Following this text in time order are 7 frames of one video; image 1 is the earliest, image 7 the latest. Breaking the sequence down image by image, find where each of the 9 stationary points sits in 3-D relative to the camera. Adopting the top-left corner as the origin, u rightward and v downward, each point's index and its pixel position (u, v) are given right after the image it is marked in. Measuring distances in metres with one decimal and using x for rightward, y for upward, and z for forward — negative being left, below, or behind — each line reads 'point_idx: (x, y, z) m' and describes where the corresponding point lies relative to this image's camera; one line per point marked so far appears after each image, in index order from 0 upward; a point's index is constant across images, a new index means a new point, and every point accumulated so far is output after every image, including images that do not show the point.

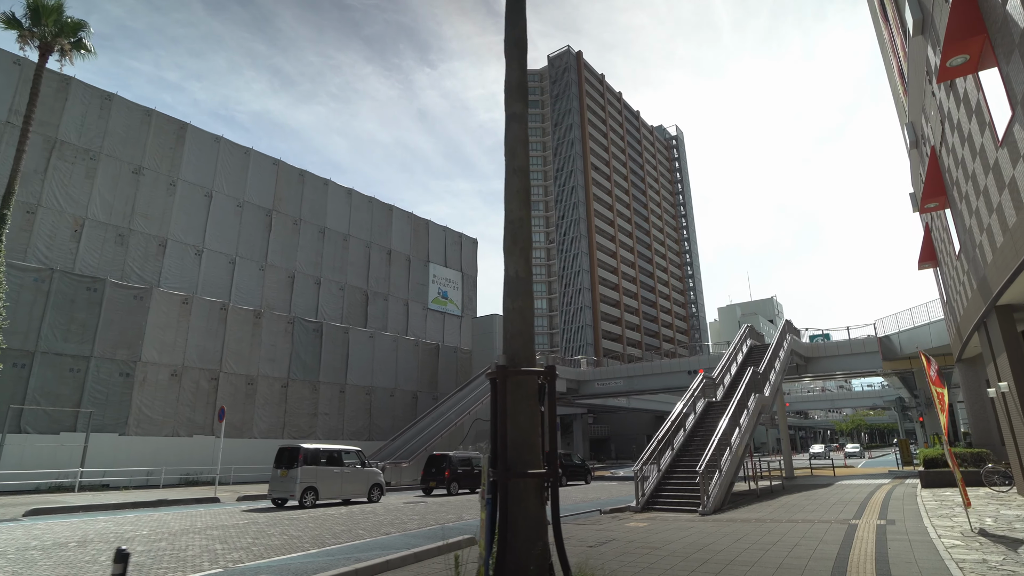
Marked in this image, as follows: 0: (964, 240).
0: (+10.3, +1.1, +12.8) m
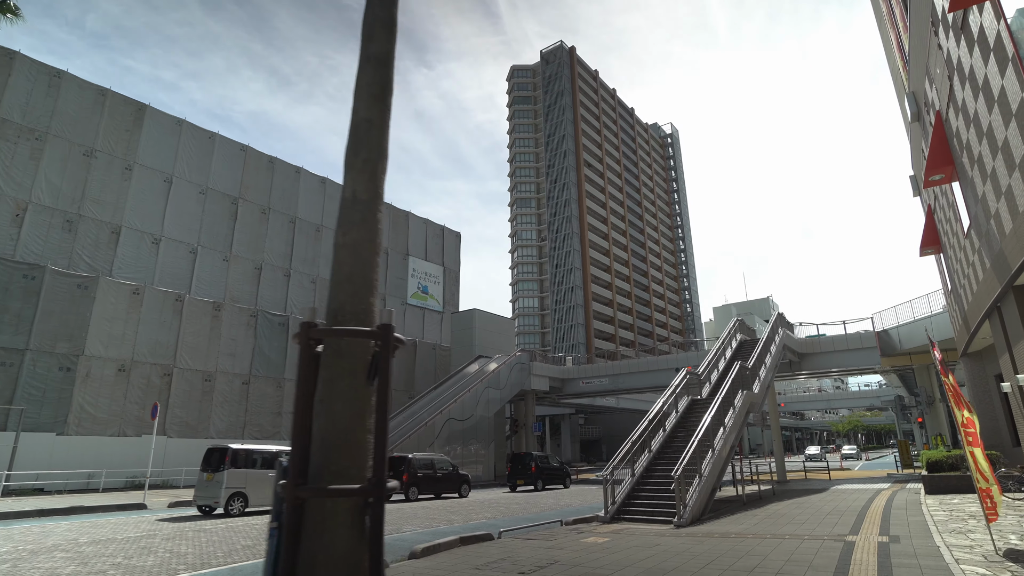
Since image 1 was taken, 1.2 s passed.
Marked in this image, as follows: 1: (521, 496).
0: (+9.3, +1.5, +11.3) m
1: (+0.3, -7.2, +19.4) m
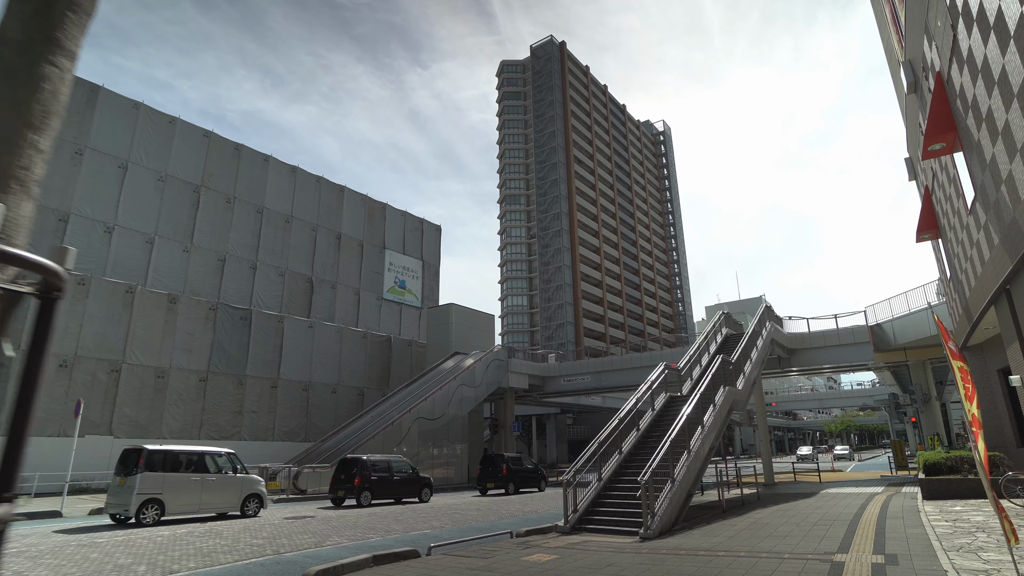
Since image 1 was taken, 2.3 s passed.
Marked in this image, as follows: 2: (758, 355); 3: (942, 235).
0: (+8.3, +1.9, +10.0) m
1: (-0.8, -6.8, +18.0) m
2: (+8.3, -2.3, +18.9) m
3: (+12.0, +1.5, +15.7) m
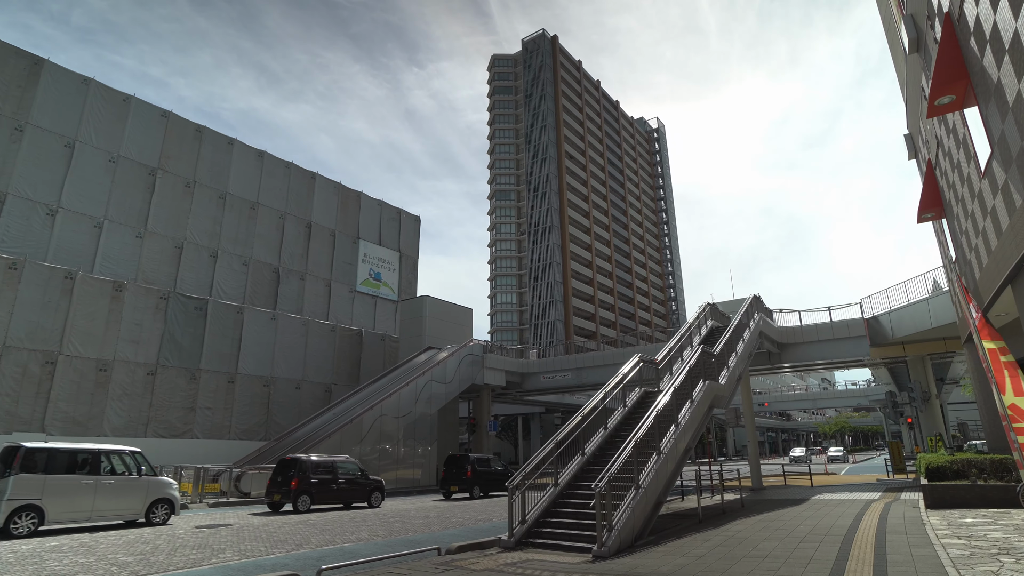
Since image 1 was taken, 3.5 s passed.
0: (+7.3, +2.3, +8.4) m
1: (-1.9, -6.4, +16.4) m
2: (+7.2, -1.9, +17.3) m
3: (+11.0, +1.9, +14.1) m
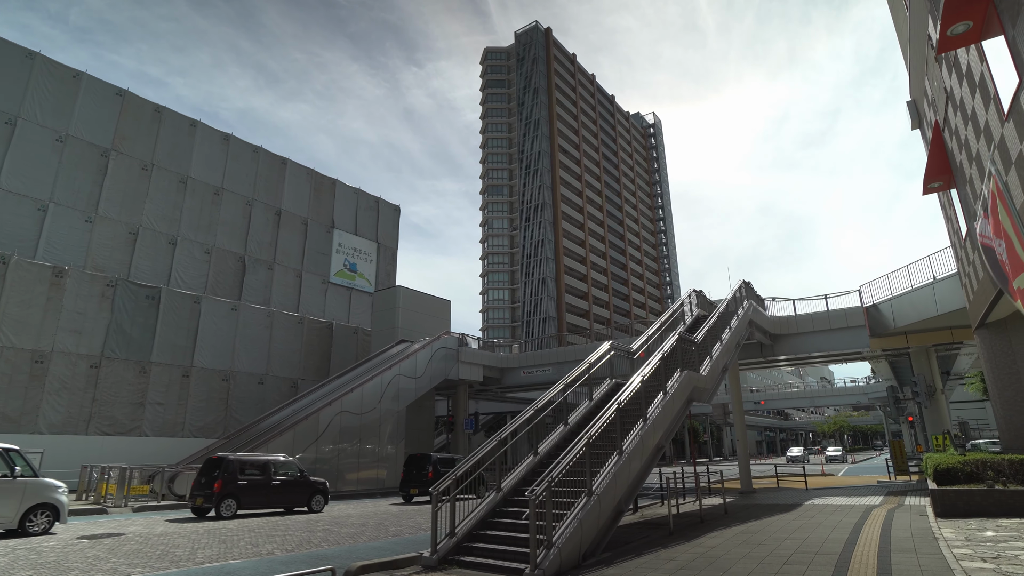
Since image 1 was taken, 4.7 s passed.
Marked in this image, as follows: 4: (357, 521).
0: (+6.3, +2.8, +6.8) m
1: (-2.9, -5.9, +14.8) m
2: (+6.2, -1.4, +15.7) m
3: (+9.9, +2.4, +12.5) m
4: (-3.4, -5.1, +12.2) m
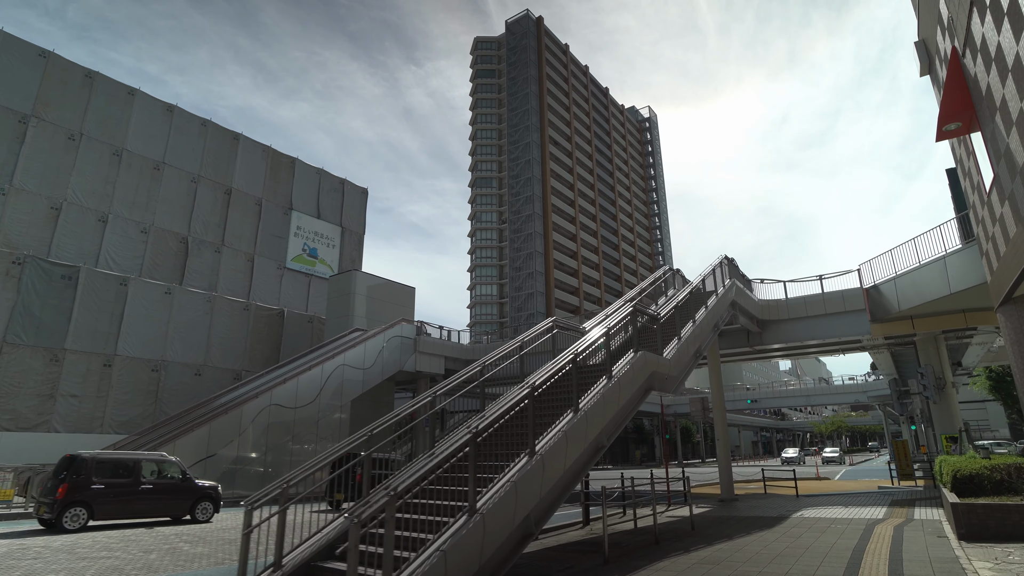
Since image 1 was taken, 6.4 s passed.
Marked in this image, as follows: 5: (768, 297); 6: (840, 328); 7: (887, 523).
0: (+4.8, +3.5, +4.4) m
1: (-4.4, -5.2, +12.4) m
2: (+4.7, -0.7, +13.3) m
3: (+8.5, +3.0, +10.2) m
4: (-4.9, -4.4, +9.8) m
5: (+8.6, -0.3, +18.6) m
6: (+10.4, -1.3, +17.8) m
7: (+6.3, -4.0, +9.4) m
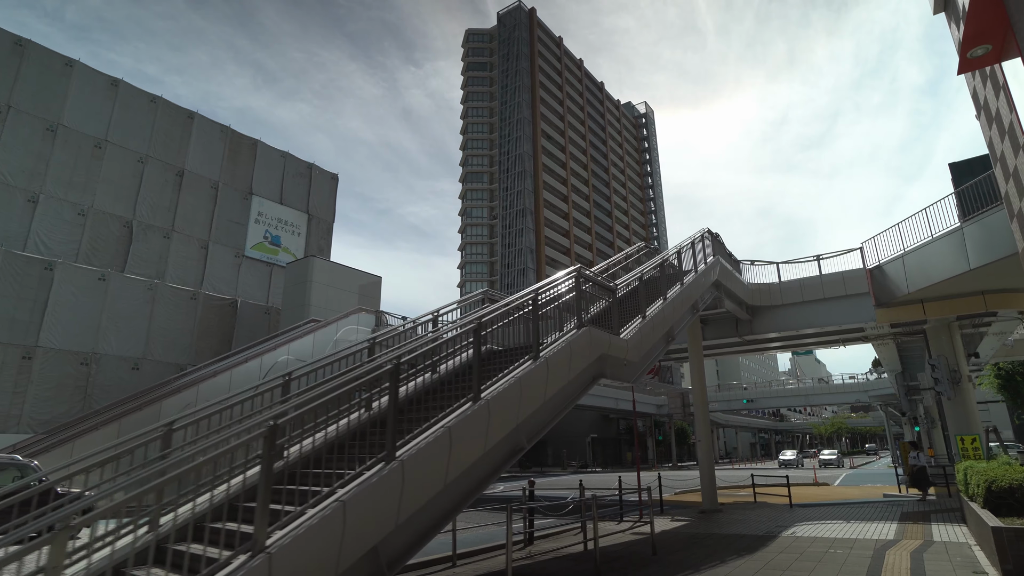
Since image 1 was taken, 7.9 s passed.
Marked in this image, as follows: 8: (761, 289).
0: (+3.7, +4.0, +2.4) m
1: (-5.6, -4.6, +10.3) m
2: (+3.5, -0.1, +11.3) m
3: (+7.3, +3.6, +8.1) m
4: (-6.1, -3.9, +7.8) m
5: (+7.4, +0.2, +16.6) m
6: (+9.2, -0.7, +15.8) m
7: (+5.1, -3.4, +7.4) m
8: (+7.4, 0.0, +16.5) m
